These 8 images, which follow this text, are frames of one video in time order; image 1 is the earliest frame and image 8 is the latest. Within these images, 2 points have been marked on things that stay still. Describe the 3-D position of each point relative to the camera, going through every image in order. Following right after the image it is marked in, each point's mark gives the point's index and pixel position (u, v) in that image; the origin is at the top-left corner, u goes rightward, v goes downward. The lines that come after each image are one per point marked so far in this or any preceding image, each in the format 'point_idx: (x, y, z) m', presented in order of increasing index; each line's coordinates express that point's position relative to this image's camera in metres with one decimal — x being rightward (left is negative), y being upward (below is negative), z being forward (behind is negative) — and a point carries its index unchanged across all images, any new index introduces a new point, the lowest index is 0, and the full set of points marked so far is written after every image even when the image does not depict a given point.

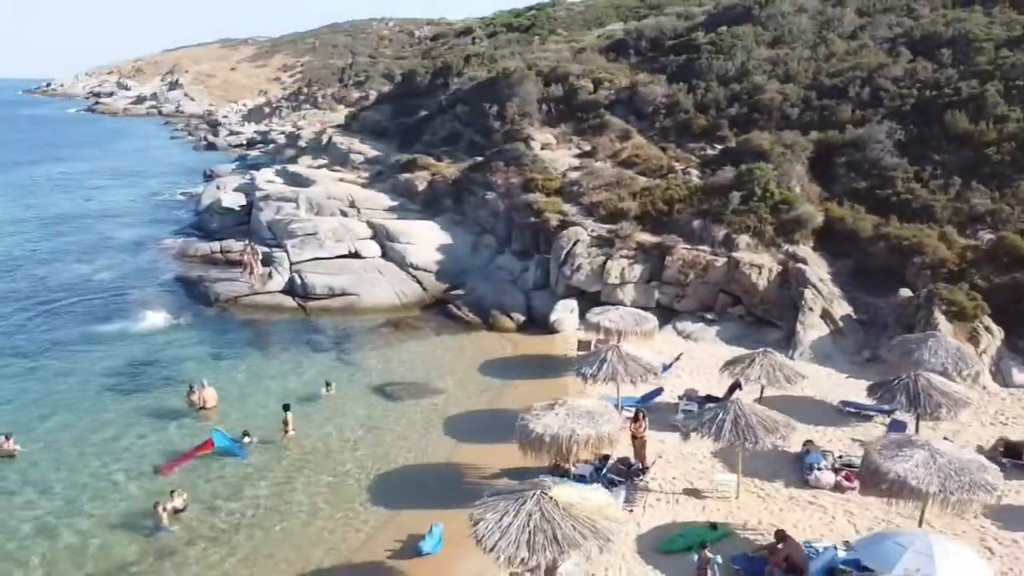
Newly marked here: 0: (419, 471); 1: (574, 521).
0: (-1.8, -3.7, +16.4) m
1: (+1.1, -3.1, +10.9) m
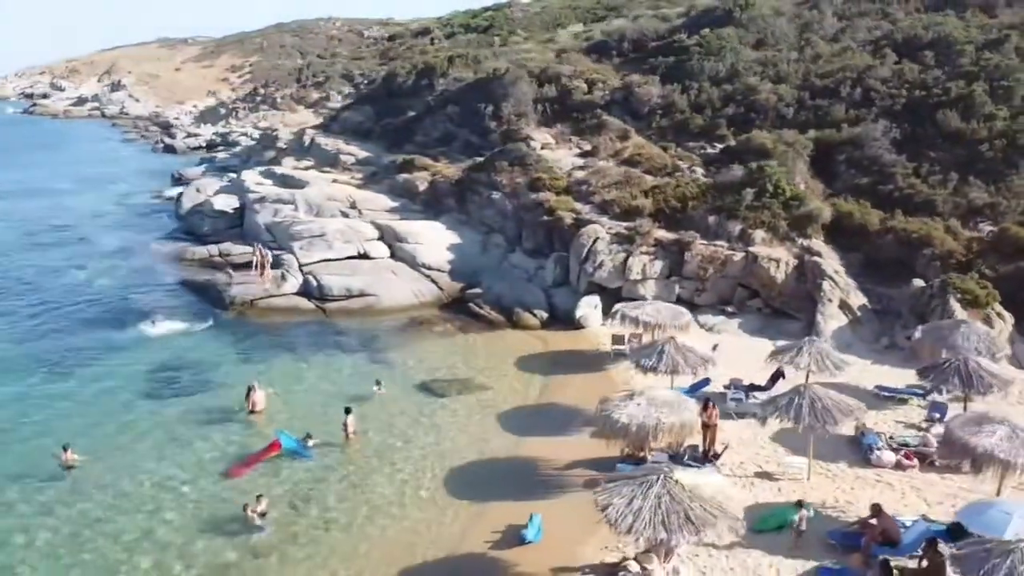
0: (-0.4, -3.6, +16.7) m
1: (+2.9, -3.0, +11.4) m
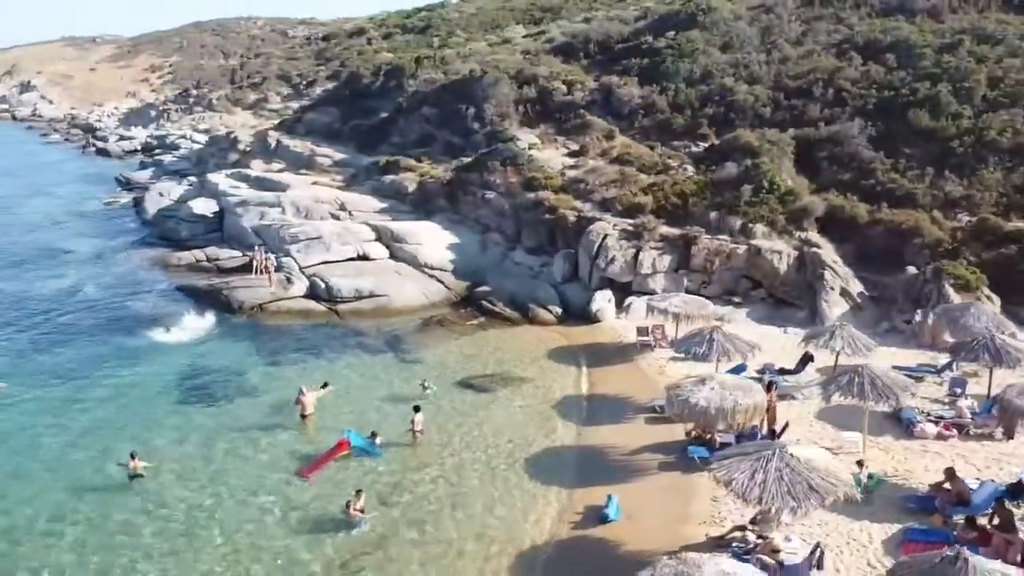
0: (+1.1, -3.5, +17.3) m
1: (+4.9, -2.8, +12.4) m
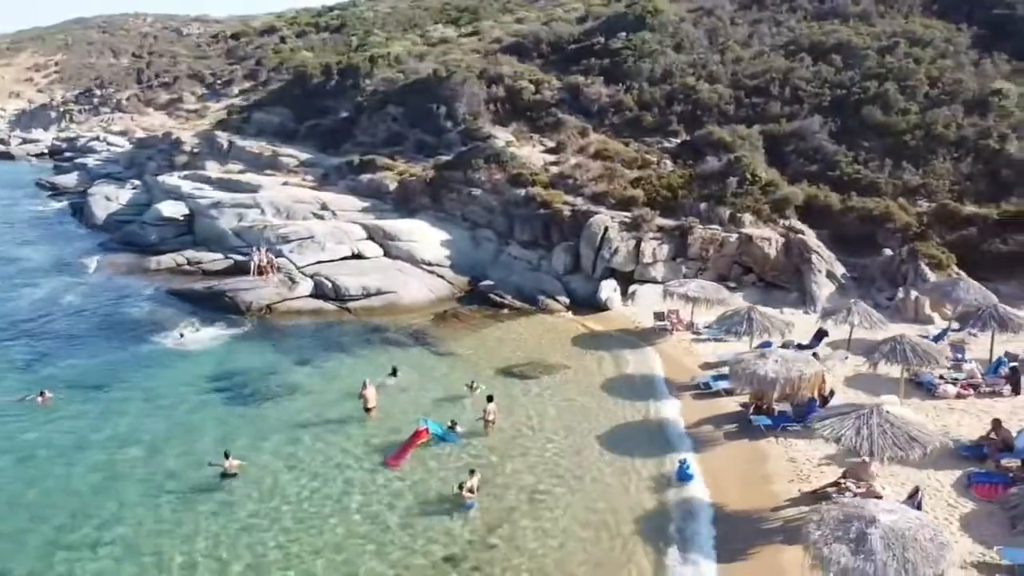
0: (+2.7, -3.2, +18.5) m
1: (+7.1, -2.4, +14.0) m
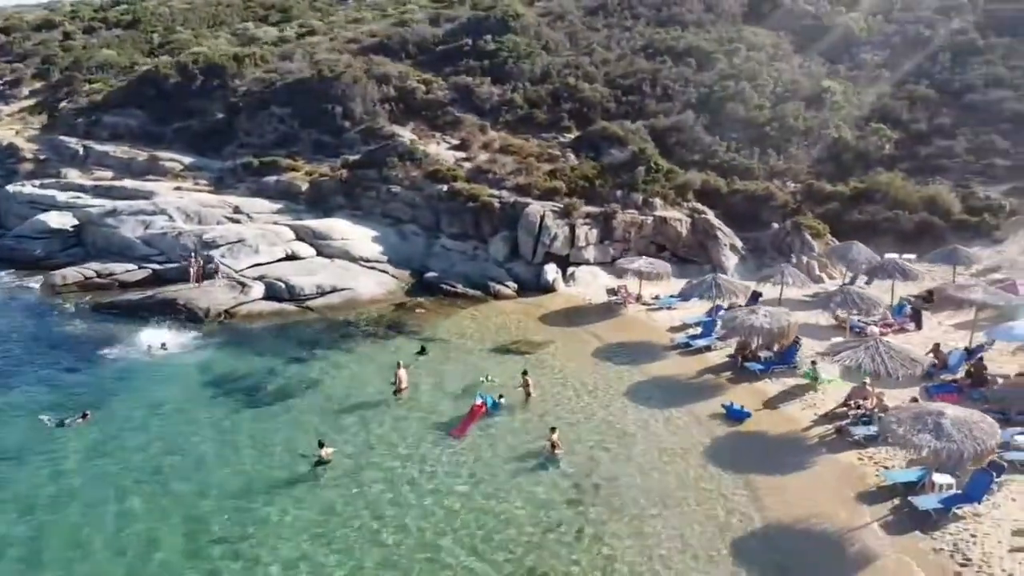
0: (+3.5, -2.6, +21.1) m
1: (+8.8, -1.4, +18.0) m
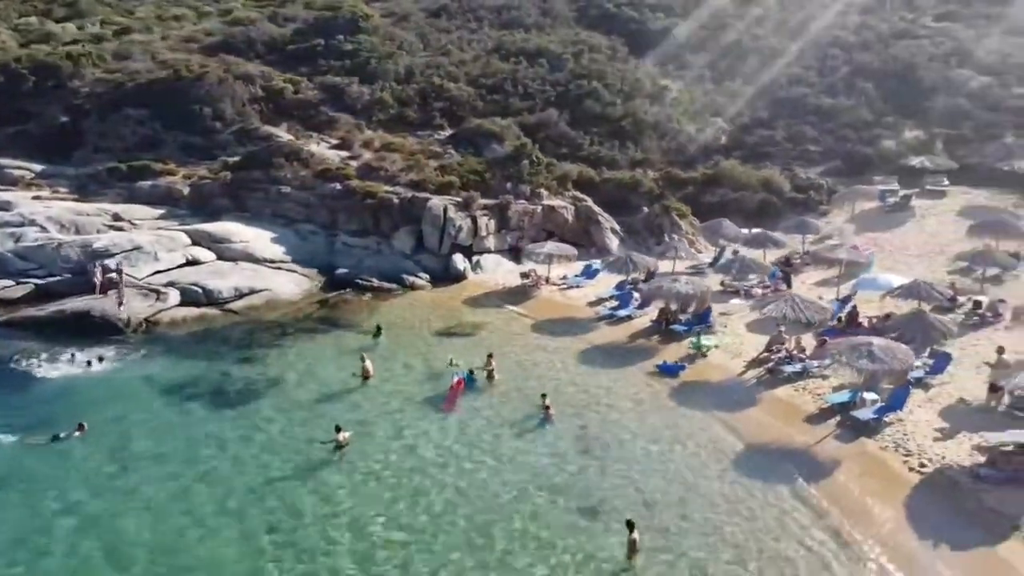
0: (+2.3, -1.9, +23.6) m
1: (+8.1, -0.4, +21.9) m
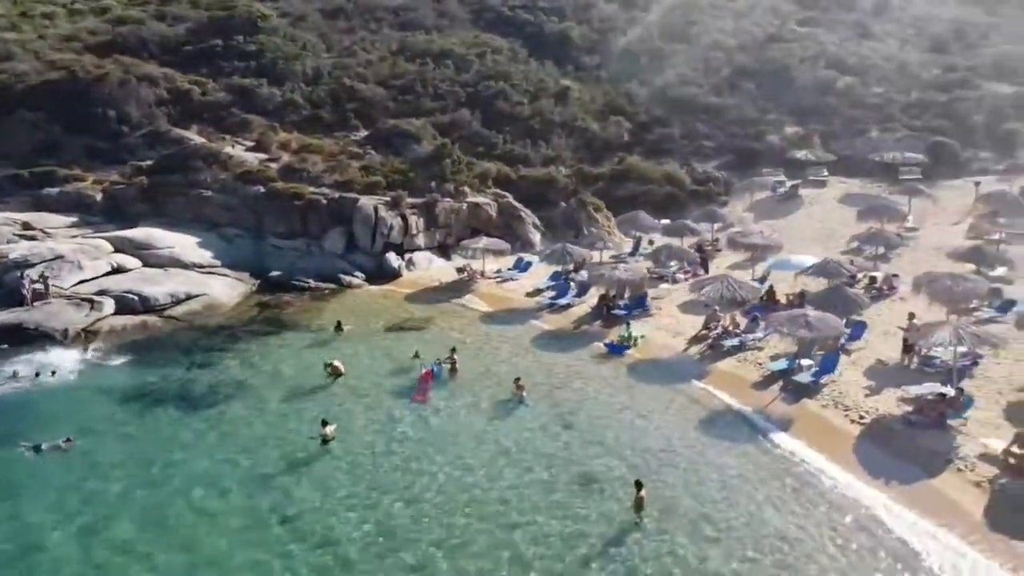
0: (+1.0, -1.6, +25.0) m
1: (+6.9, +0.2, +24.2) m
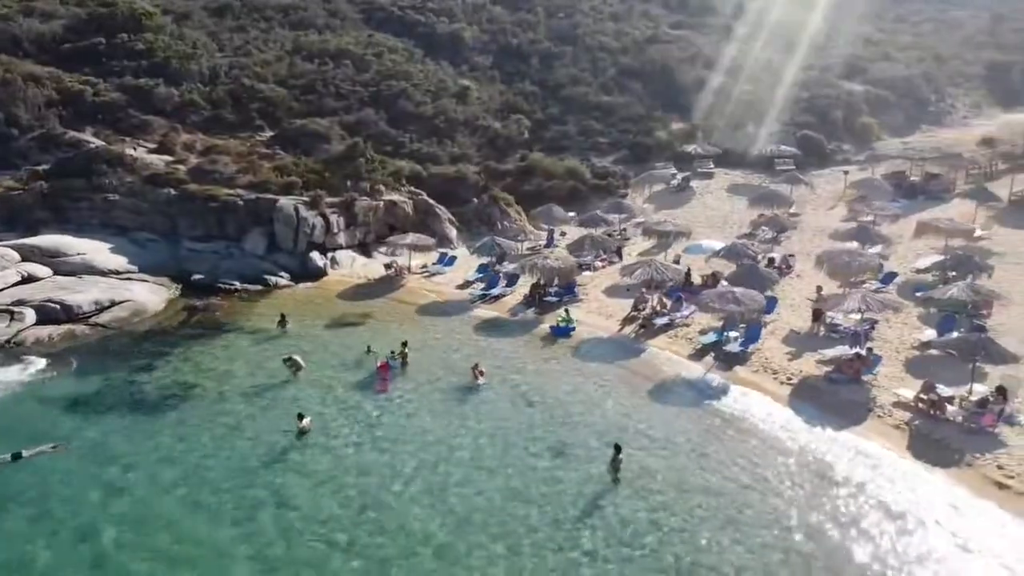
0: (-0.9, -1.3, +26.1) m
1: (+5.0, +0.7, +26.3) m
